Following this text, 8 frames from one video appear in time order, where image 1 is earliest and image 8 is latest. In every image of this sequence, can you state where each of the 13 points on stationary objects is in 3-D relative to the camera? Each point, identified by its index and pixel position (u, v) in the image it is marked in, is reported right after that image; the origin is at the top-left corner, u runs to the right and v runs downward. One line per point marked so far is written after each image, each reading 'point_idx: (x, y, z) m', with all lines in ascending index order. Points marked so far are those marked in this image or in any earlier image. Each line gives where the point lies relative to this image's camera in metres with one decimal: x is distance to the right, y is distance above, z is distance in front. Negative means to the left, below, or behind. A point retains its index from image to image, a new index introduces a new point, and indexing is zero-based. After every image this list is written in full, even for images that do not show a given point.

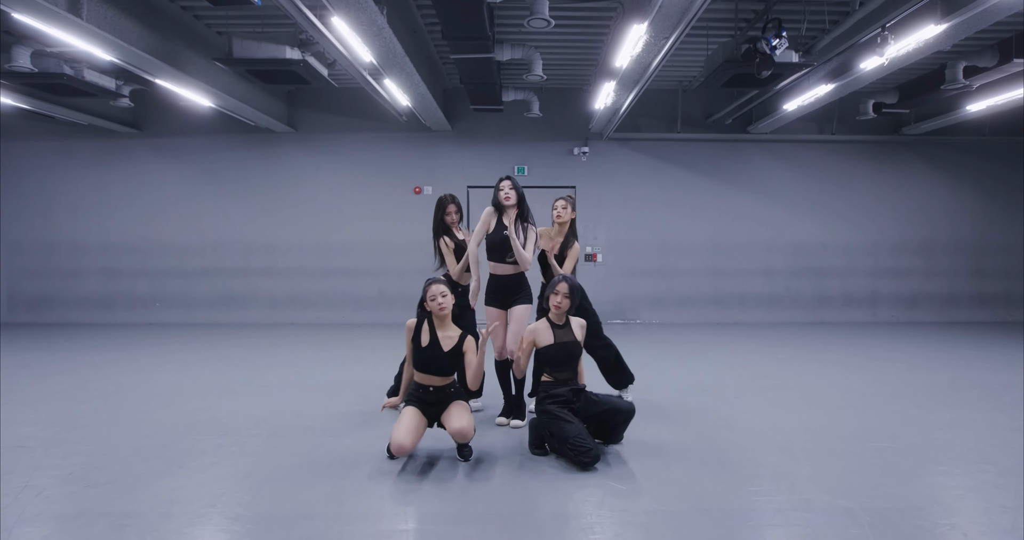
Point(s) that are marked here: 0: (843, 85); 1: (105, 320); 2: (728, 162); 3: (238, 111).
0: (+3.4, +1.9, +5.3) m
1: (-6.5, -0.8, +8.1) m
2: (+3.4, +1.7, +8.1) m
3: (-3.6, +2.1, +6.7) m
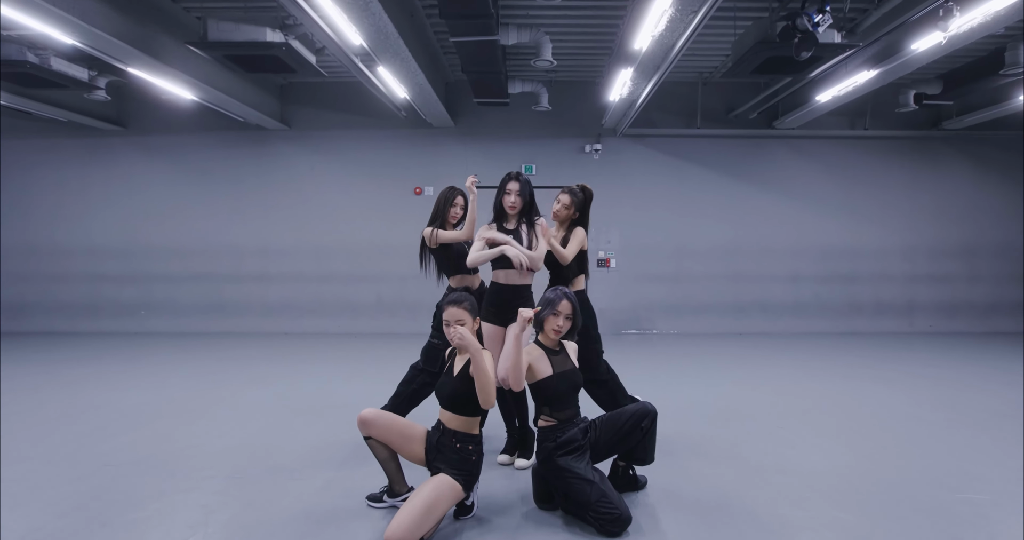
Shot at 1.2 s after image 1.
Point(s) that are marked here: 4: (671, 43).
0: (+3.5, +1.9, +4.7) m
1: (-6.4, -0.9, +7.6) m
2: (+3.5, +1.6, +7.5) m
3: (-3.5, +2.0, +6.2) m
4: (+1.4, +1.9, +4.4) m
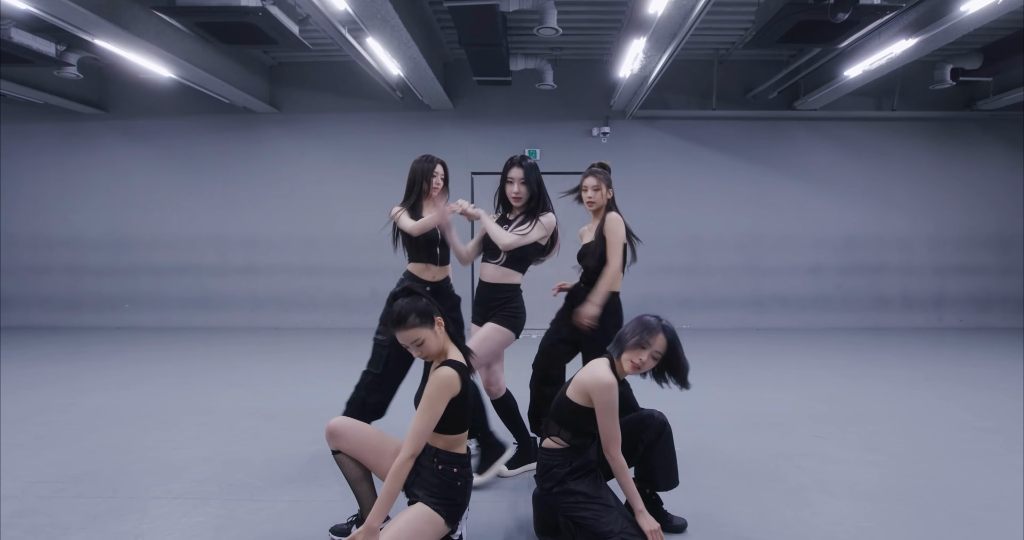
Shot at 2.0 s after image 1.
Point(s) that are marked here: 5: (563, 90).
0: (+3.5, +2.0, +4.3) m
1: (-6.3, -0.8, +7.3) m
2: (+3.6, +1.7, +7.0) m
3: (-3.5, +2.1, +5.8) m
4: (+1.4, +2.0, +3.9) m
5: (+0.7, +2.4, +7.0) m
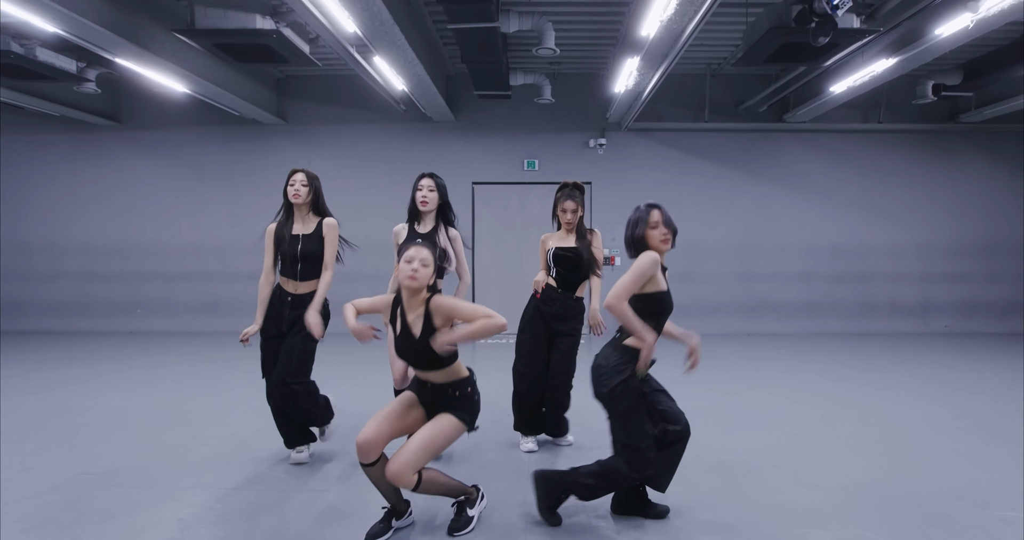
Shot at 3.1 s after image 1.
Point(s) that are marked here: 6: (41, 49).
0: (+3.5, +1.9, +4.5) m
1: (-6.3, -0.8, +7.5) m
2: (+3.6, +1.6, +7.3) m
3: (-3.5, +2.0, +6.1) m
4: (+1.4, +1.9, +4.1) m
5: (+0.7, +2.4, +7.2) m
6: (-4.4, +2.0, +4.7) m
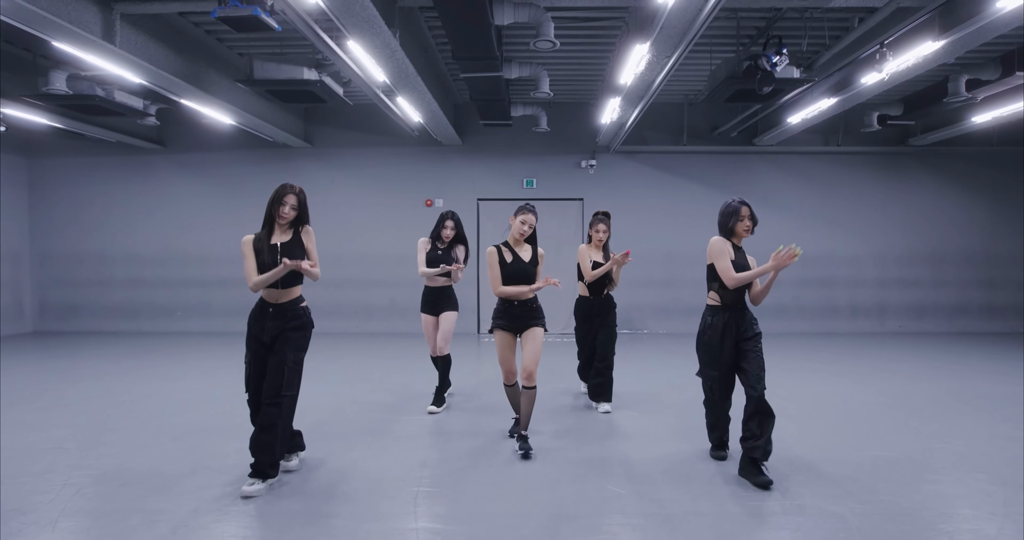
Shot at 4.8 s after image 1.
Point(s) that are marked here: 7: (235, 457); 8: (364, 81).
0: (+3.5, +1.8, +5.4) m
1: (-6.3, -1.0, +8.4) m
2: (+3.6, +1.5, +8.2) m
3: (-3.5, +1.9, +7.0) m
4: (+1.4, +1.9, +5.0) m
5: (+0.7, +2.2, +8.1) m
6: (-4.3, +2.0, +5.6) m
7: (-1.7, -1.2, +3.1) m
8: (-1.5, +1.9, +5.2) m
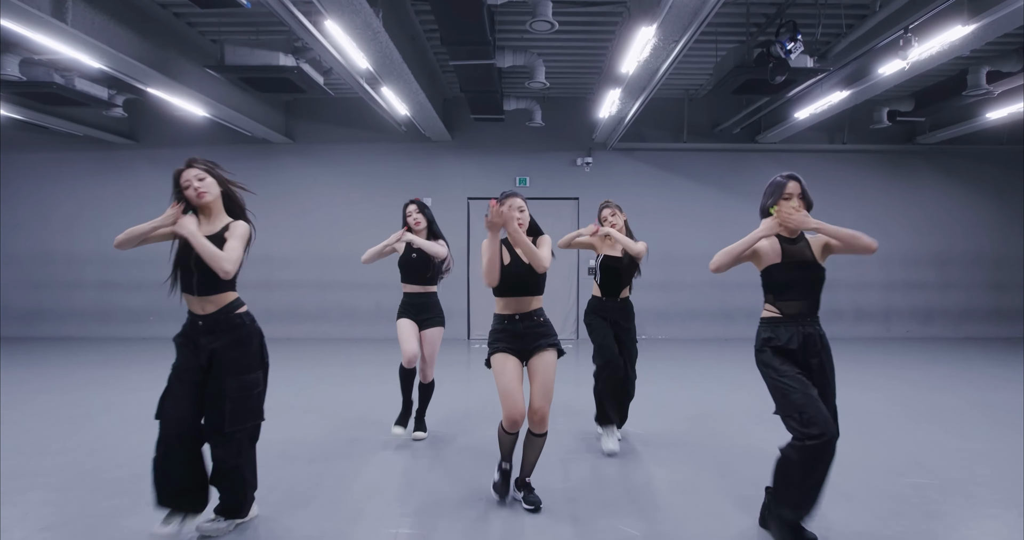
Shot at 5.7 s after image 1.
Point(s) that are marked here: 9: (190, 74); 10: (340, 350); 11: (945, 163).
0: (+3.5, +1.8, +5.1) m
1: (-6.4, -1.0, +7.9) m
2: (+3.5, +1.5, +7.9) m
3: (-3.6, +1.9, +6.5) m
4: (+1.3, +1.9, +4.7) m
5: (+0.6, +2.2, +7.8) m
6: (-4.4, +1.9, +5.2) m
7: (-1.7, -1.2, +2.7) m
8: (-1.6, +1.9, +4.8) m
9: (-3.3, +2.0, +5.3) m
10: (-2.4, -1.1, +7.1) m
11: (+6.7, +1.7, +7.9) m
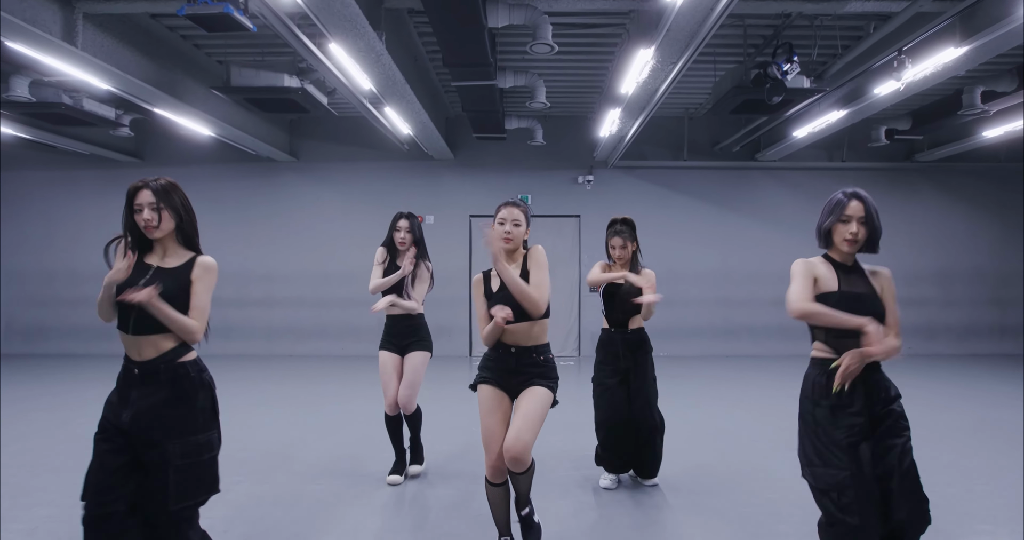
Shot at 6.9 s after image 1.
0: (+3.5, +1.6, +5.2) m
1: (-6.4, -1.3, +7.9) m
2: (+3.5, +1.2, +7.9) m
3: (-3.5, +1.7, +6.6) m
4: (+1.3, +1.7, +4.8) m
5: (+0.6, +2.0, +7.8) m
6: (-4.4, +1.7, +5.3) m
7: (-1.7, -1.3, +2.7) m
8: (-1.6, +1.7, +4.9) m
9: (-3.3, +1.8, +5.4) m
10: (-2.4, -1.3, +7.1) m
11: (+6.8, +1.4, +8.0) m
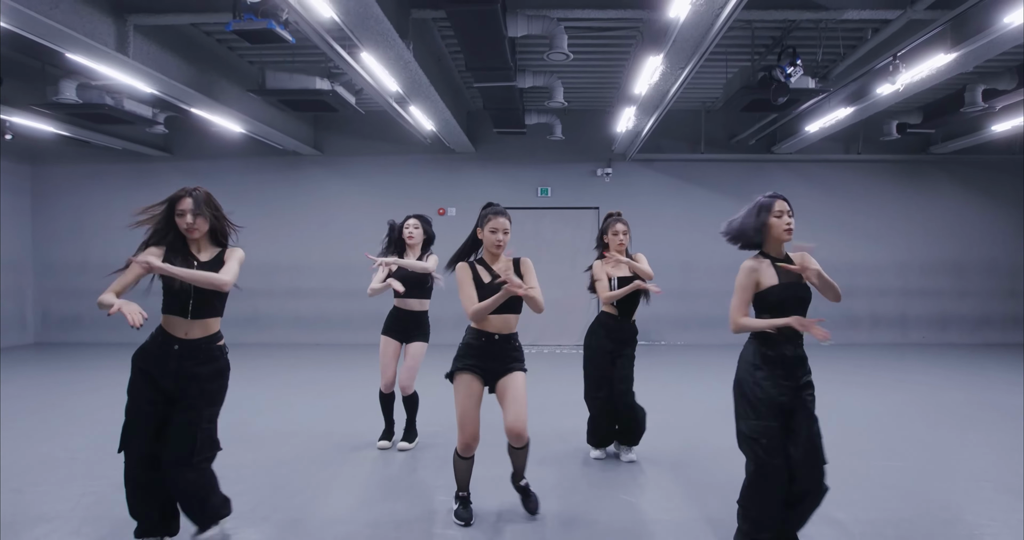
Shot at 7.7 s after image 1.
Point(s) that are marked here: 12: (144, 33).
0: (+3.7, +1.7, +5.2) m
1: (-6.1, -1.1, +8.3) m
2: (+3.8, +1.4, +8.0) m
3: (-3.3, +1.8, +6.9) m
4: (+1.6, +1.7, +4.9) m
5: (+0.9, +2.1, +8.0) m
6: (-4.2, +1.8, +5.5) m
7: (-1.5, -1.3, +3.0) m
8: (-1.3, +1.8, +5.1) m
9: (-3.1, +1.9, +5.6) m
10: (-2.1, -1.2, +7.4) m
11: (+7.0, +1.5, +8.0) m
12: (-3.1, +2.0, +4.3) m
